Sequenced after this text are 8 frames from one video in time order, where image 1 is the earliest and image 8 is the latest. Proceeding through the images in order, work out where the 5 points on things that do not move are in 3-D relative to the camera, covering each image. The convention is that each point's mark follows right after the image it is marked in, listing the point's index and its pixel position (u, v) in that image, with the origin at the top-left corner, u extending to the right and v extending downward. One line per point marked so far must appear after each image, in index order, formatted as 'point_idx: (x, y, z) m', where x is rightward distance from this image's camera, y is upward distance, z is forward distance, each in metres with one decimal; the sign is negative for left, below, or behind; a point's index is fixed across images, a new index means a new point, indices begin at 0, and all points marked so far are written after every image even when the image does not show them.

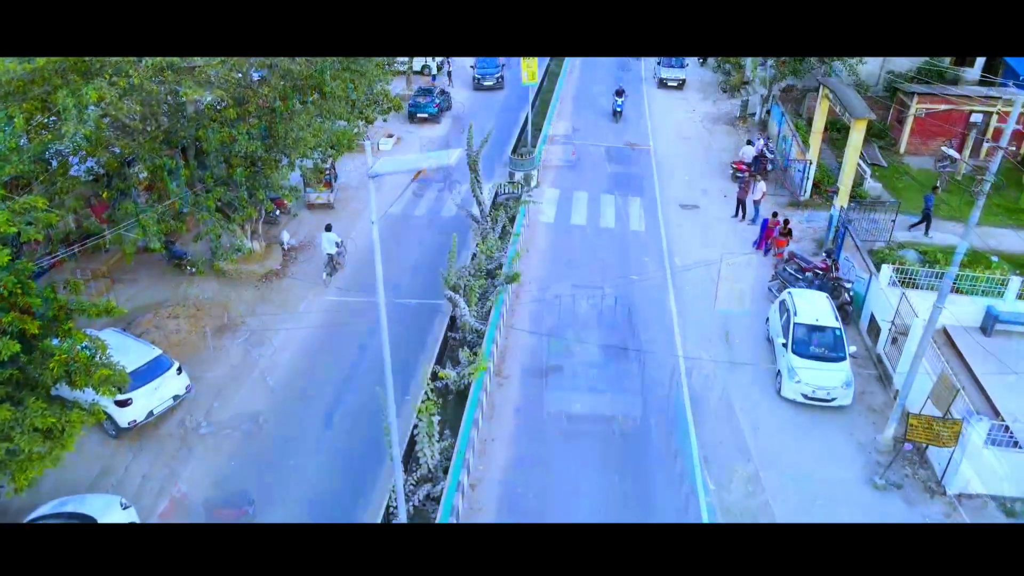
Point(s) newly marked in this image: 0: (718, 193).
0: (+4.5, +2.1, +16.6) m
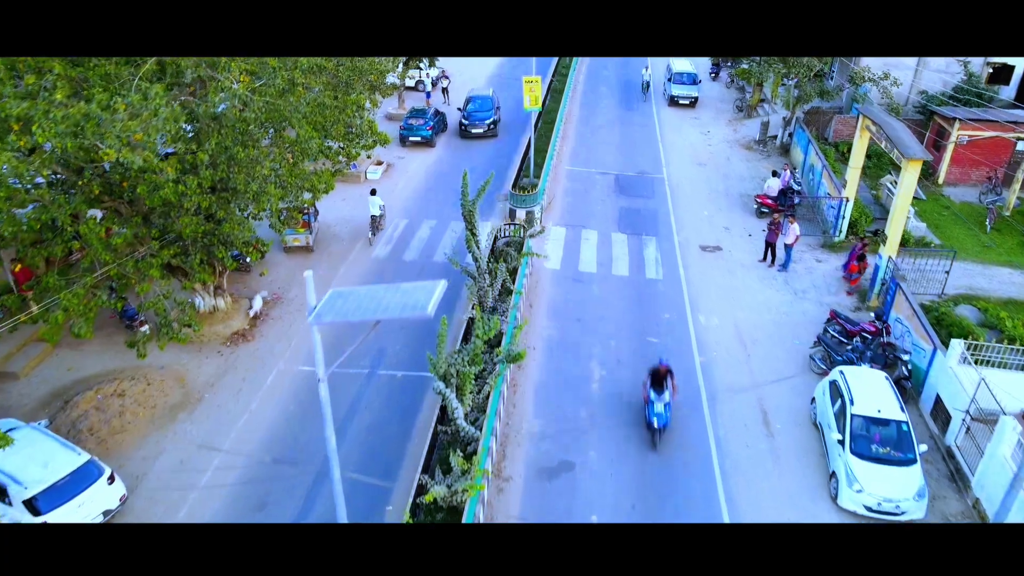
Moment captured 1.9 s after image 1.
0: (+4.5, +1.1, +15.0) m
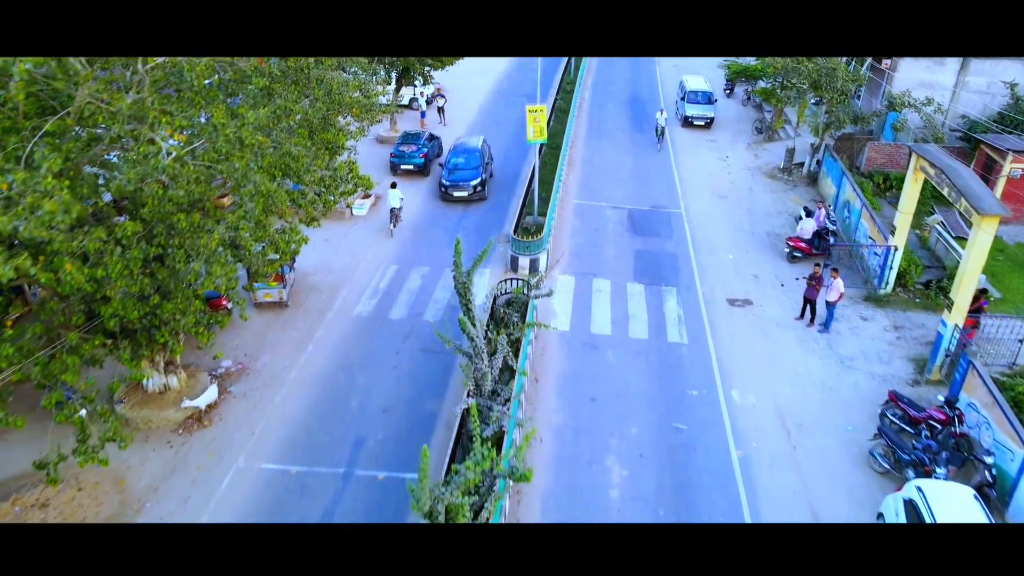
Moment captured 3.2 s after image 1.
0: (+4.5, +0.1, +13.3) m
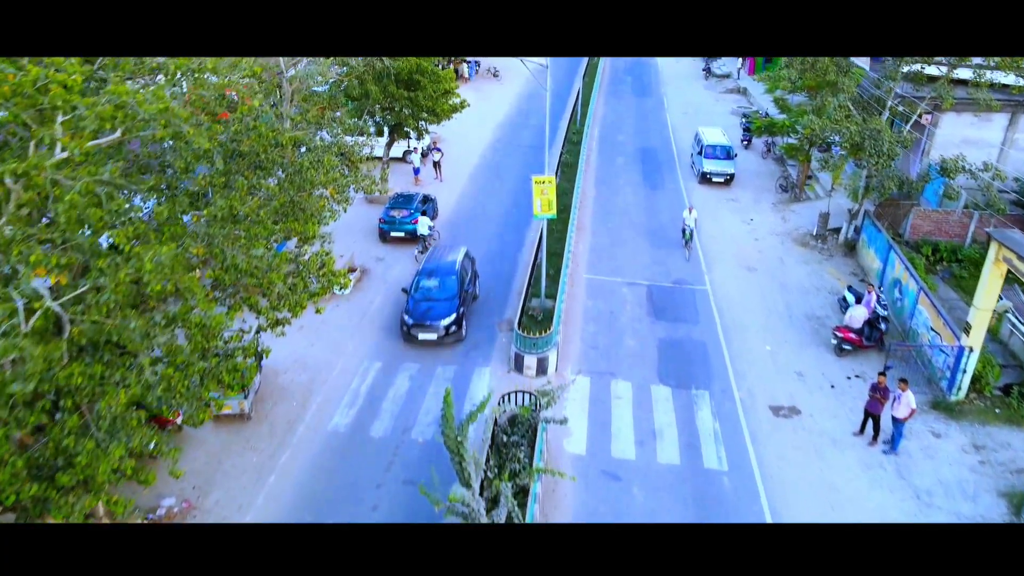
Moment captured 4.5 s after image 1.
0: (+4.6, -1.4, +11.4) m
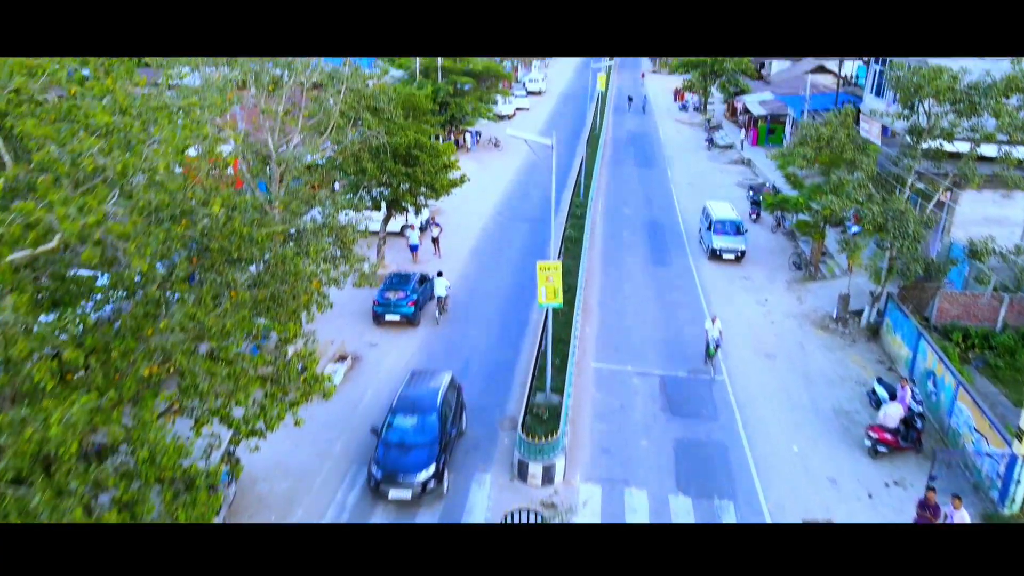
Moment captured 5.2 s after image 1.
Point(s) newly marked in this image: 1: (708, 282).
0: (+4.6, -2.7, +10.3) m
1: (+4.5, +0.1, +17.4) m
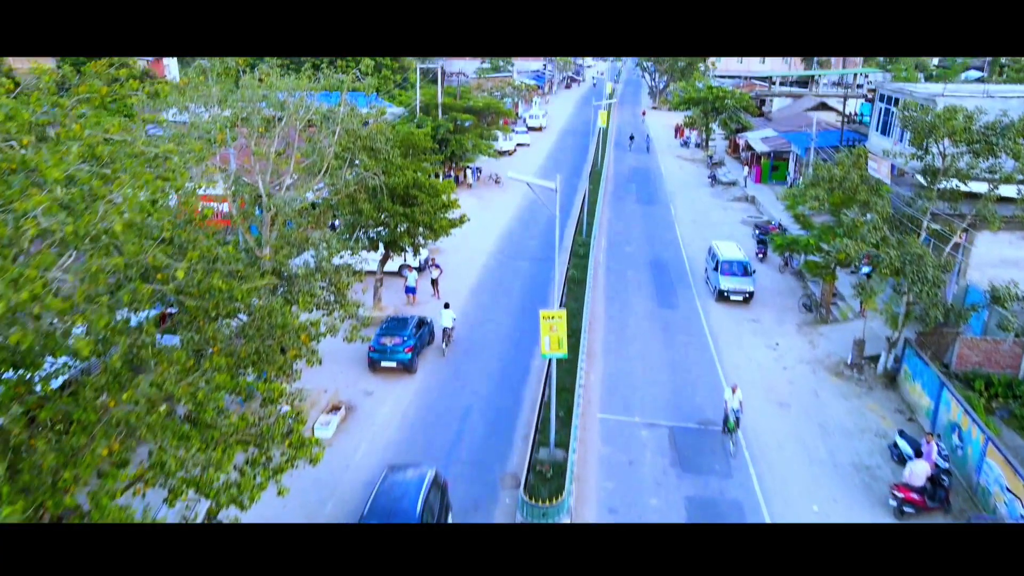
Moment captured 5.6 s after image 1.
0: (+4.7, -3.3, +9.6) m
1: (+4.5, -0.8, +16.8) m
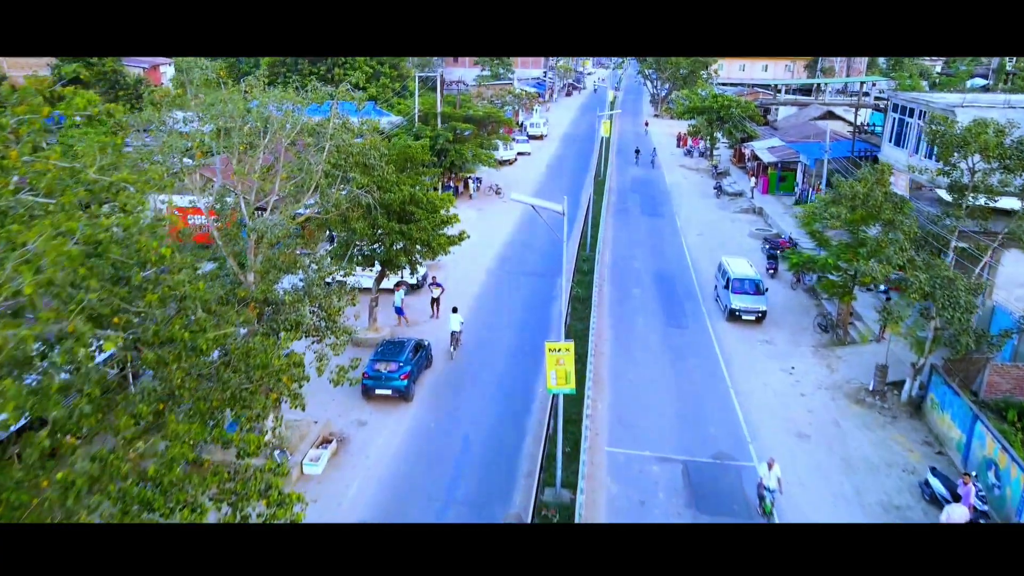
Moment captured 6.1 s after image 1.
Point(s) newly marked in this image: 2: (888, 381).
0: (+4.7, -3.7, +8.8) m
1: (+4.5, -1.2, +16.0) m
2: (+6.9, -1.7, +13.9) m
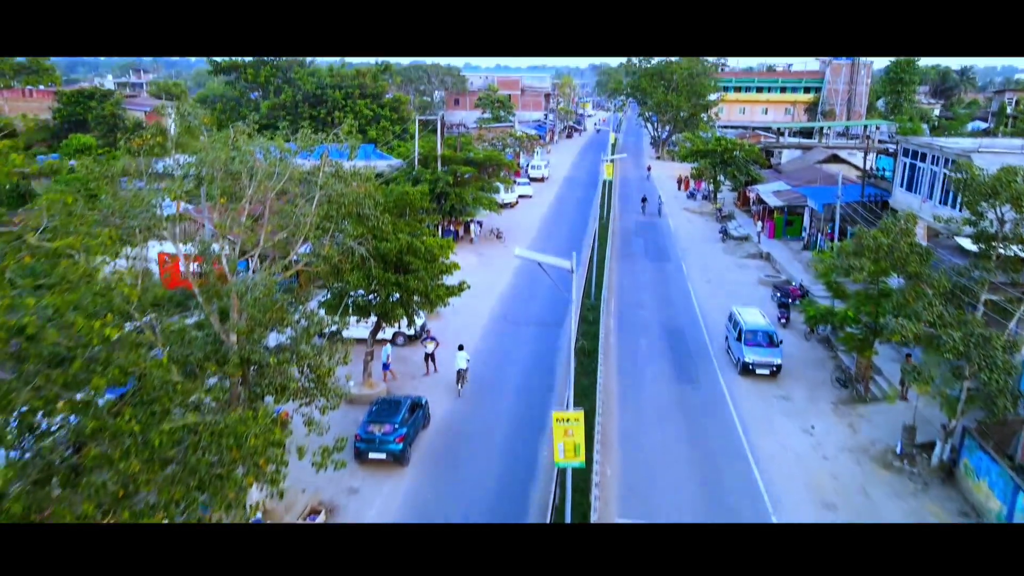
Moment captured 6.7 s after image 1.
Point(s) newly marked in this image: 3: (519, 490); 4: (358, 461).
0: (+4.7, -4.4, +7.8) m
1: (+4.6, -2.3, +15.2) m
2: (+6.9, -2.7, +13.0) m
3: (+0.1, -3.1, +11.9) m
4: (-2.5, -2.8, +12.5) m
